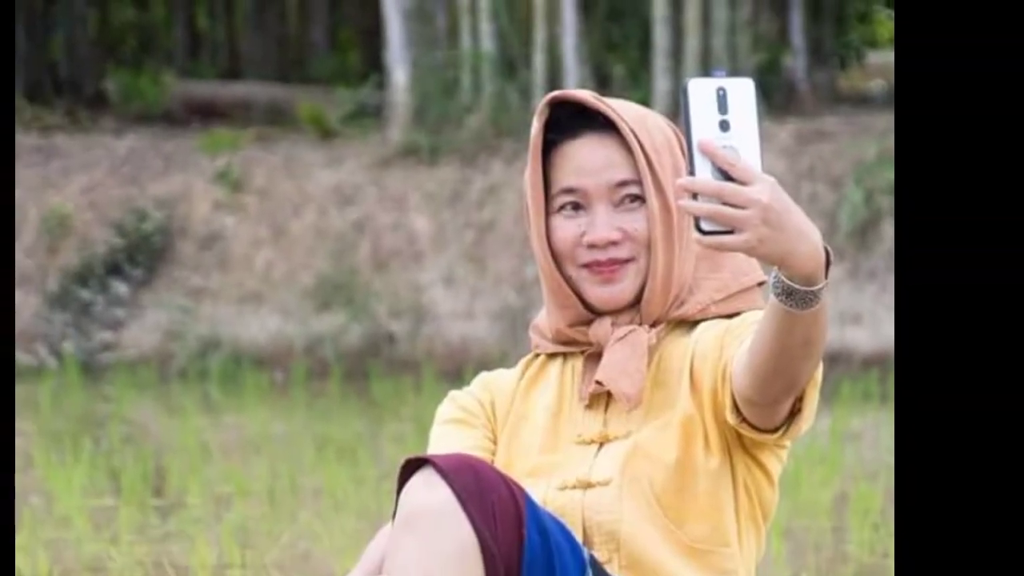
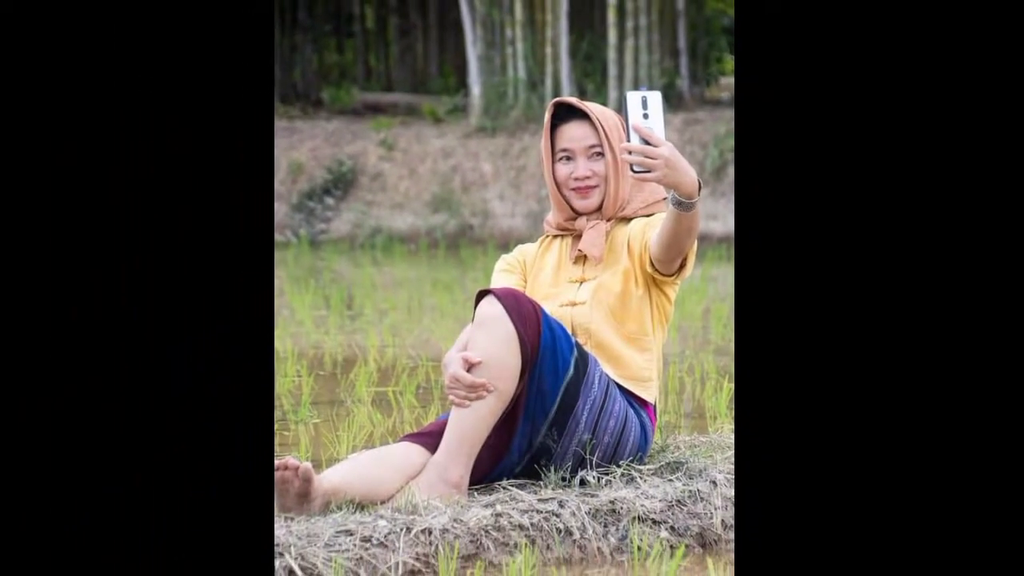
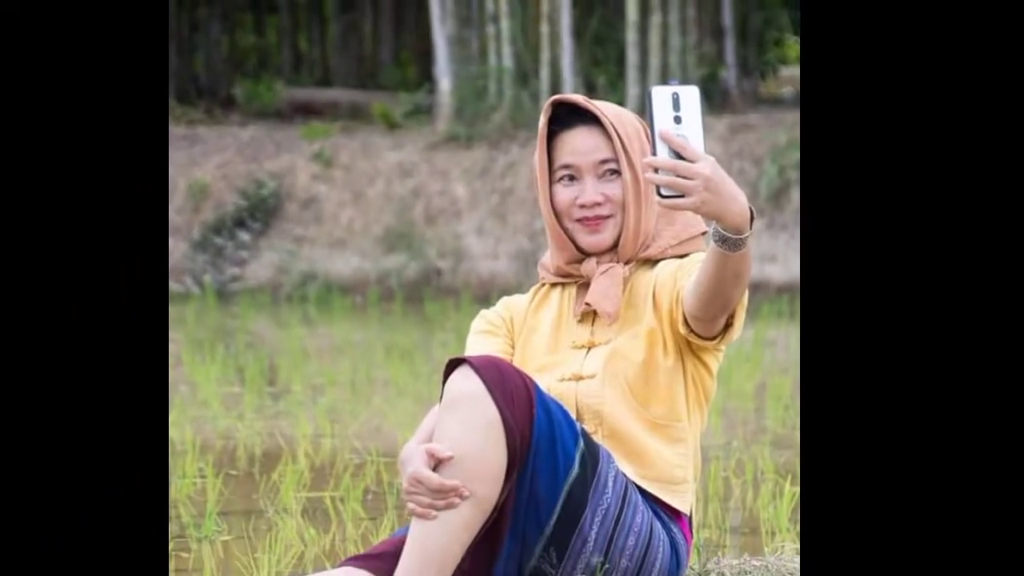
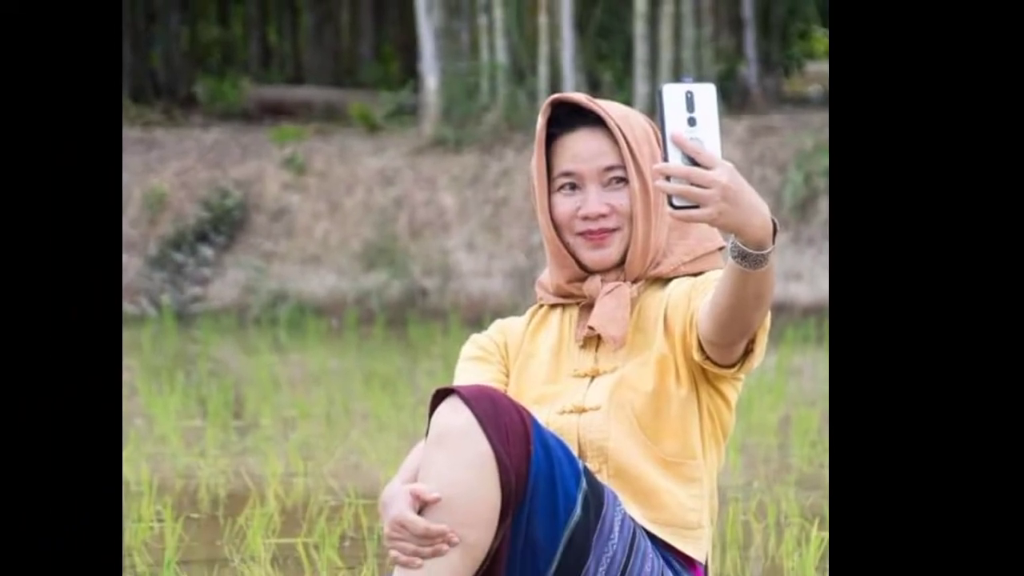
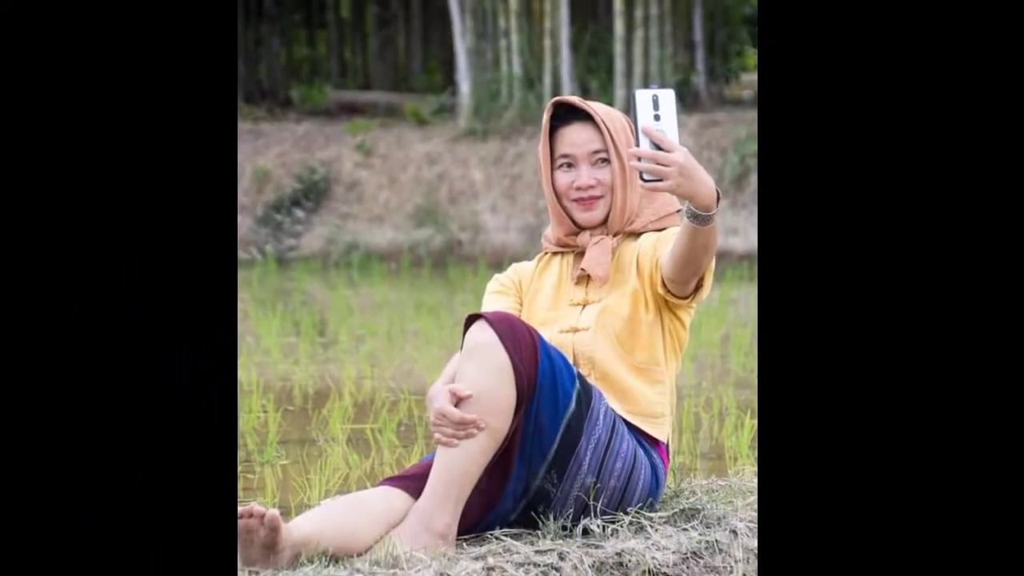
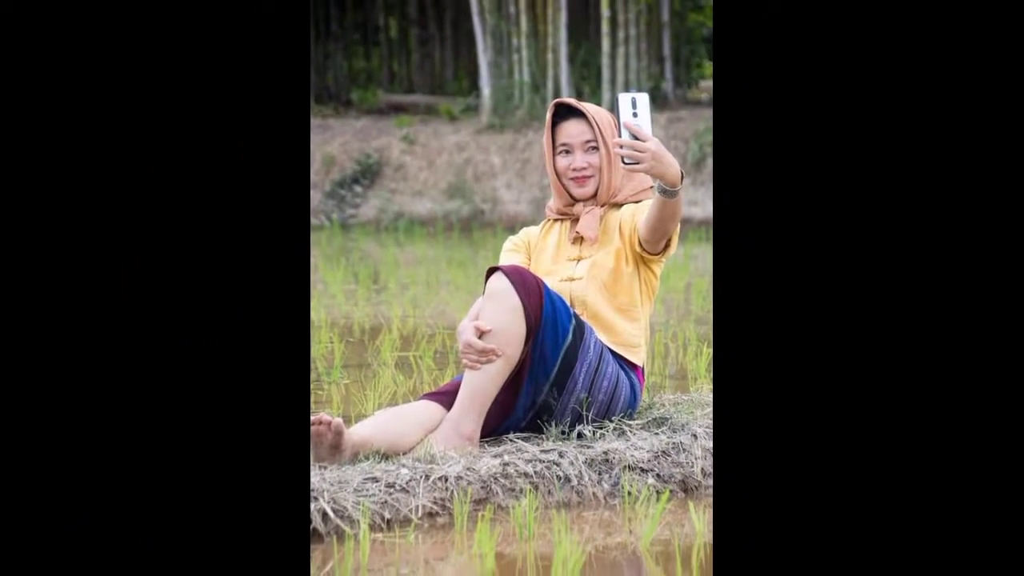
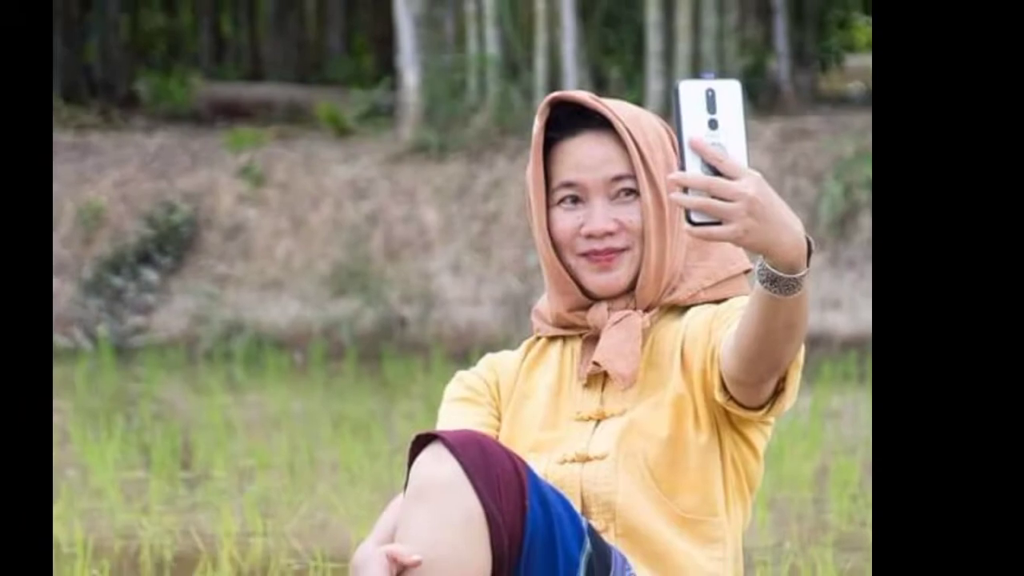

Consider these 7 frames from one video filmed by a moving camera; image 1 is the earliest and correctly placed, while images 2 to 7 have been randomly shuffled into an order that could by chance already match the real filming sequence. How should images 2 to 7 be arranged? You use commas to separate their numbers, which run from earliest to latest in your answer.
7, 4, 3, 5, 2, 6
